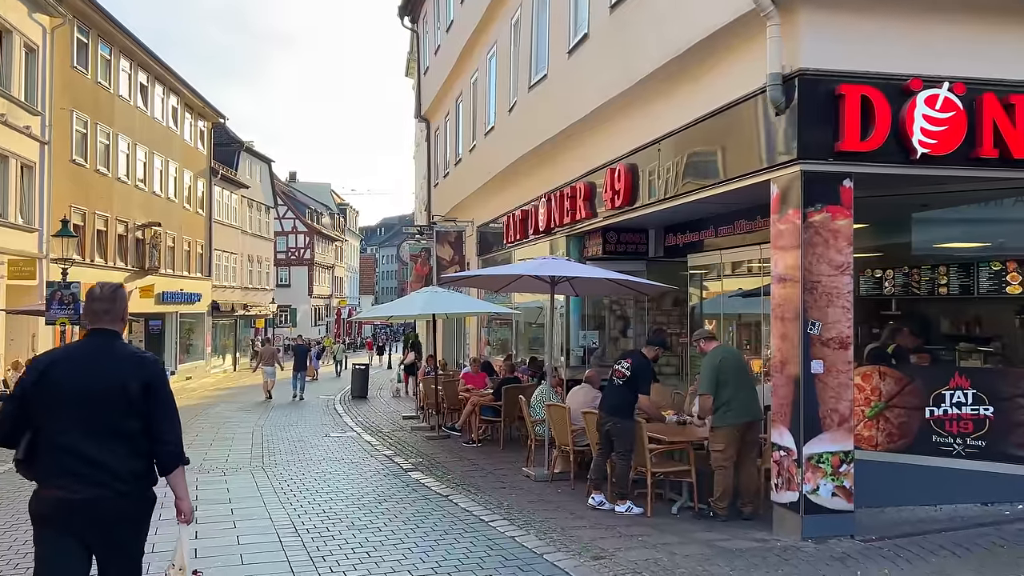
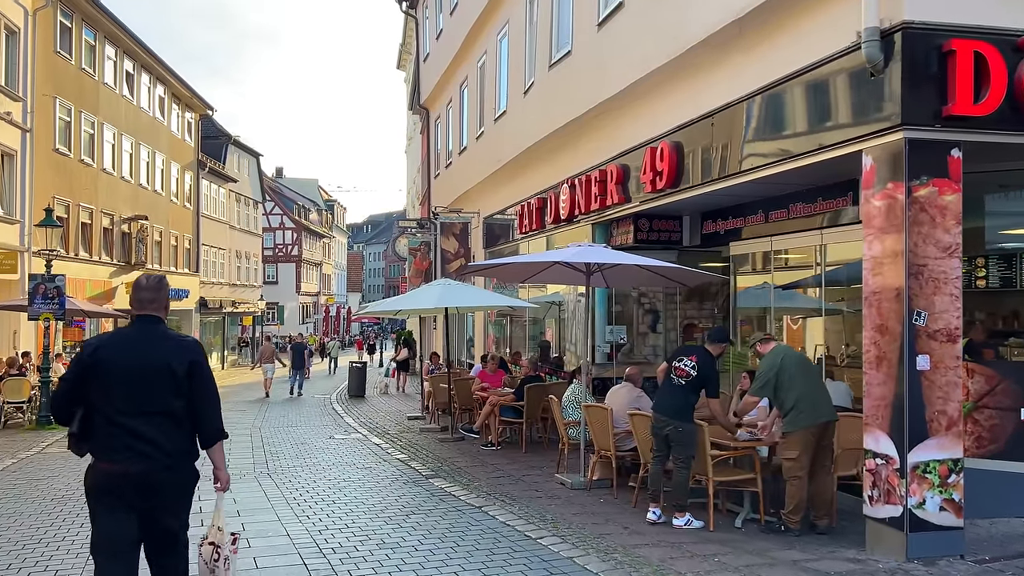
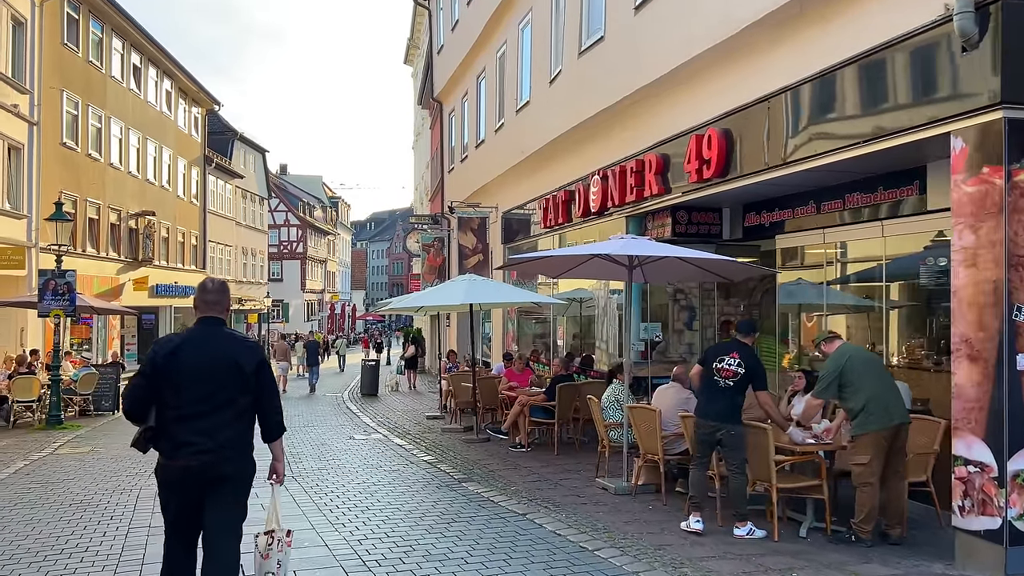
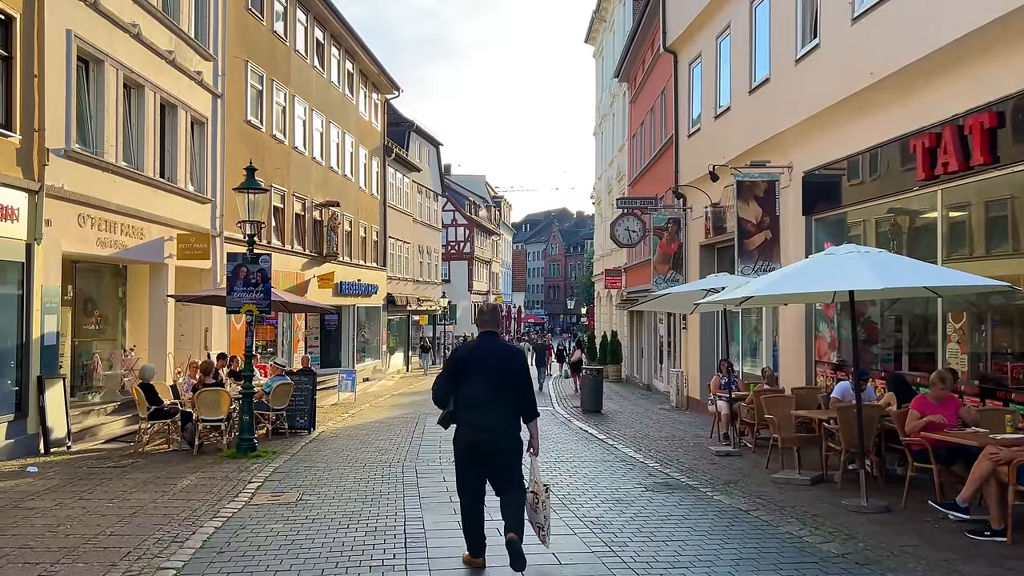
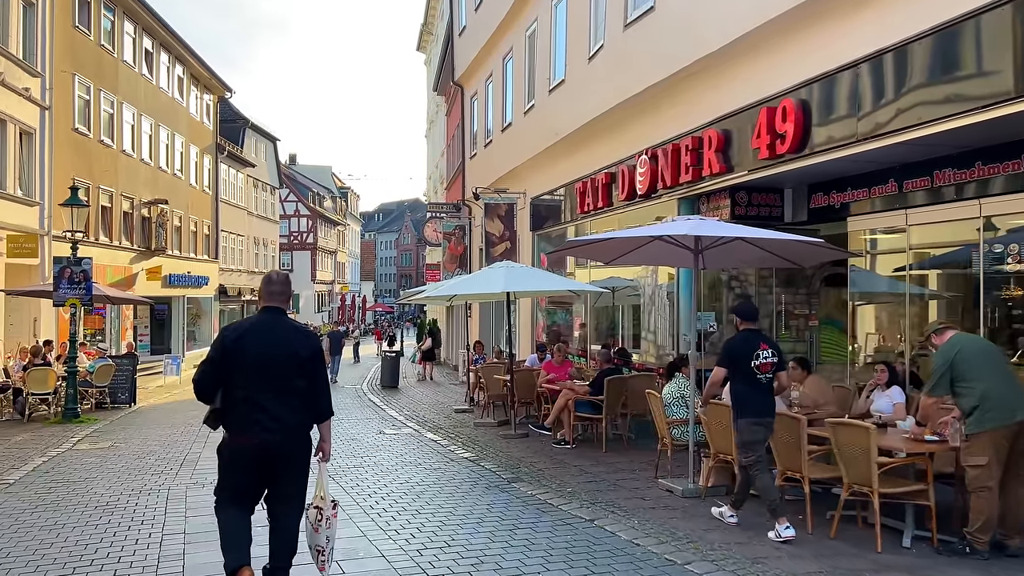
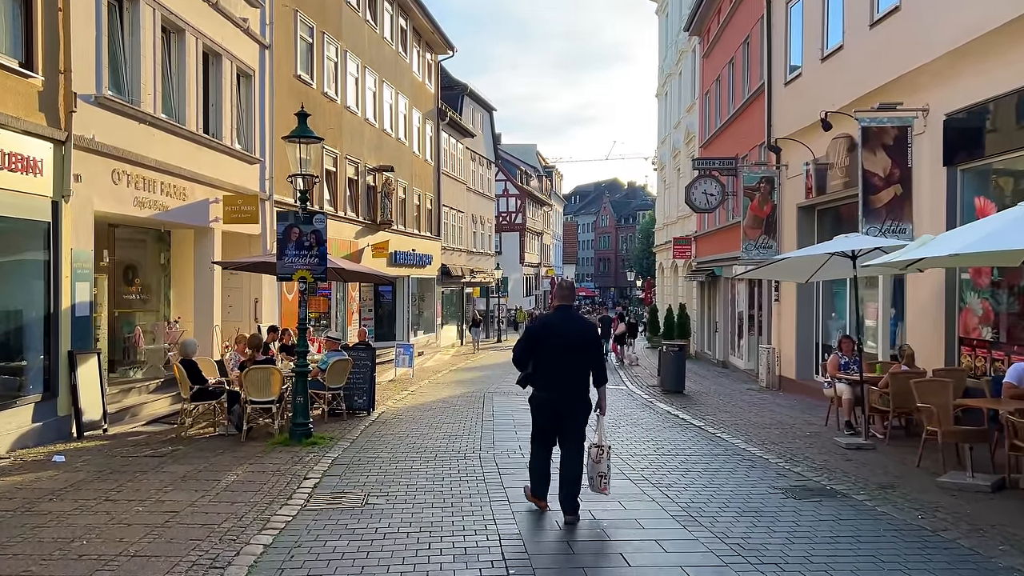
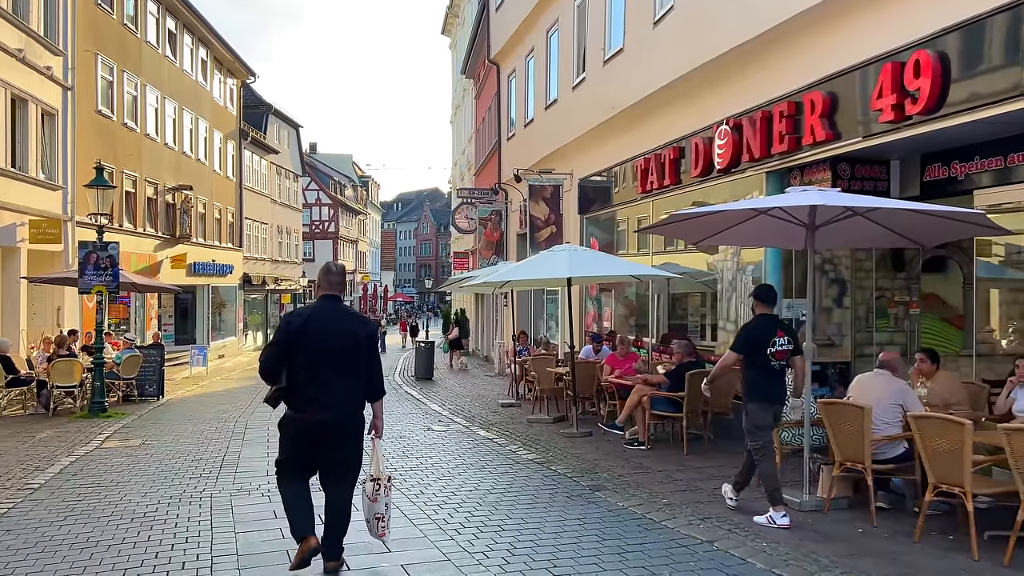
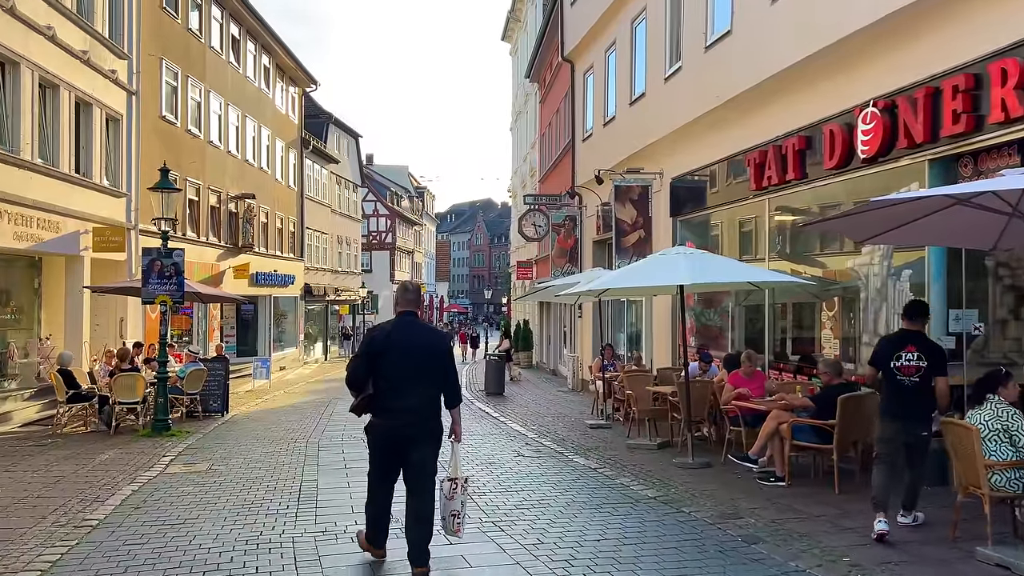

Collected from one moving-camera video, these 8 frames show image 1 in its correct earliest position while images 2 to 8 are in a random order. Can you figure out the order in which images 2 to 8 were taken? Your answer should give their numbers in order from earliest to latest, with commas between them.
2, 3, 5, 7, 8, 4, 6
